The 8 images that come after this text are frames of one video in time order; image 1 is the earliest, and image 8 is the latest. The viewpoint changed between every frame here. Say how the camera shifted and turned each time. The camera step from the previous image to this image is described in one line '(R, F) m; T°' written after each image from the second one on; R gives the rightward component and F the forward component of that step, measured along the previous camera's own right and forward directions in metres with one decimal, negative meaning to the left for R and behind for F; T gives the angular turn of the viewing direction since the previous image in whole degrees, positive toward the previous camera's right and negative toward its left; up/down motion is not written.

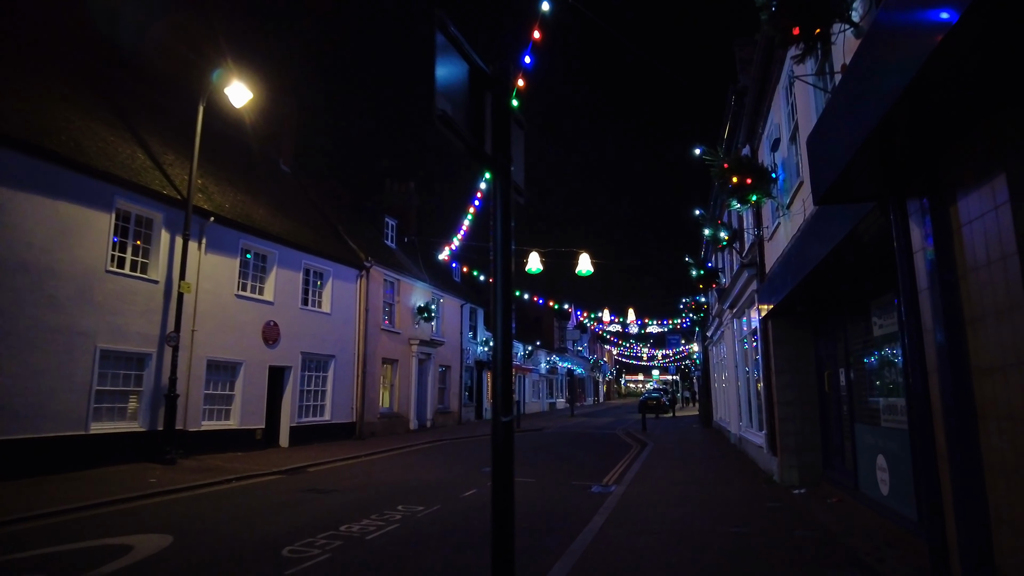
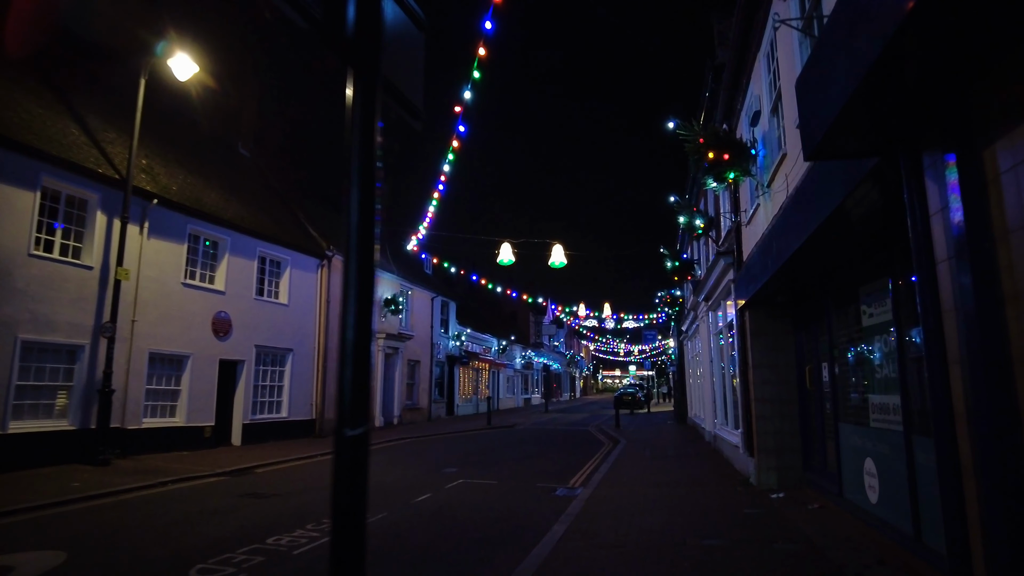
(+0.3, +0.8) m; +2°
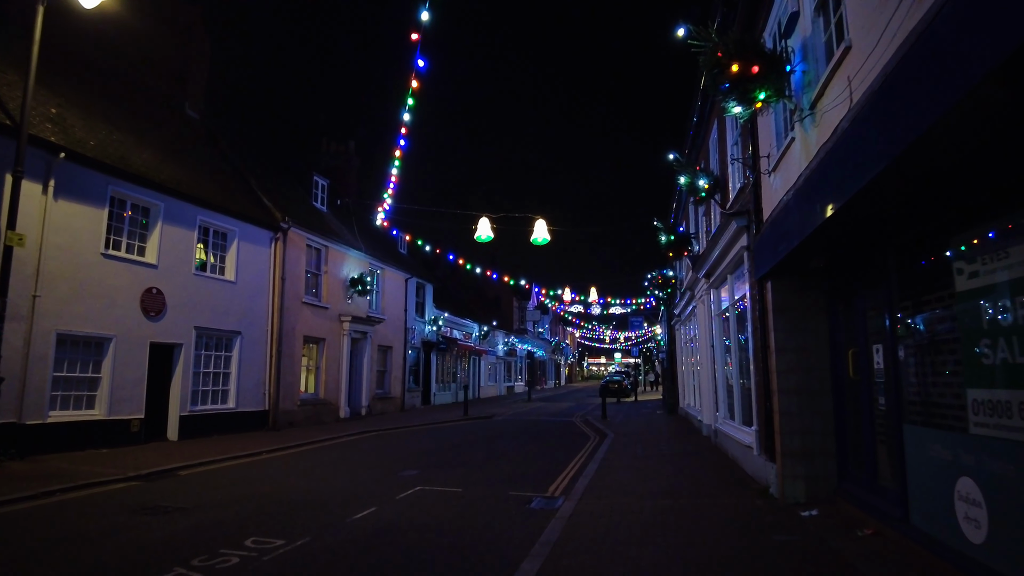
(+0.2, +1.8) m; +1°
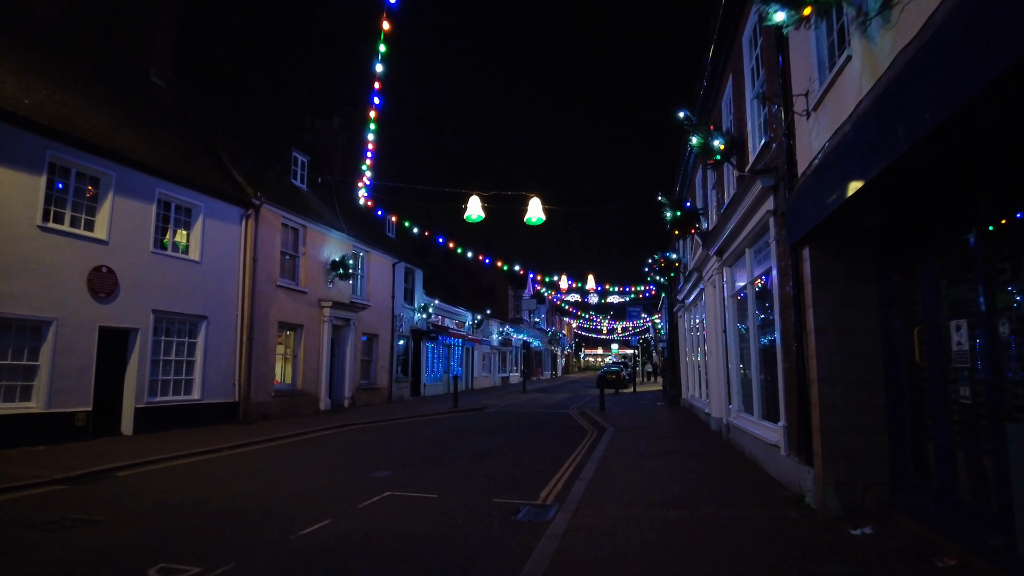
(+0.1, +1.3) m; 0°
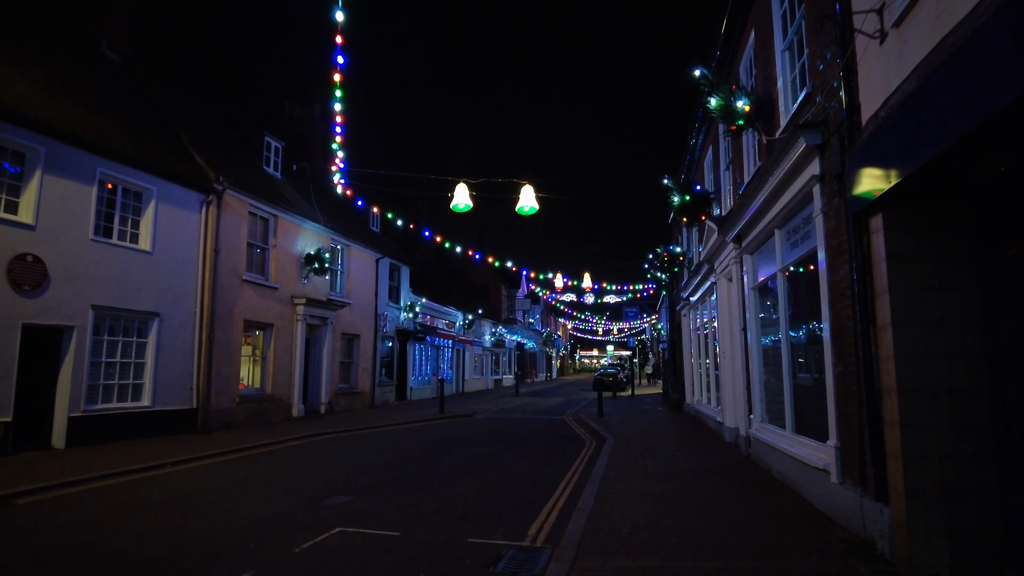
(+0.1, +1.5) m; 0°
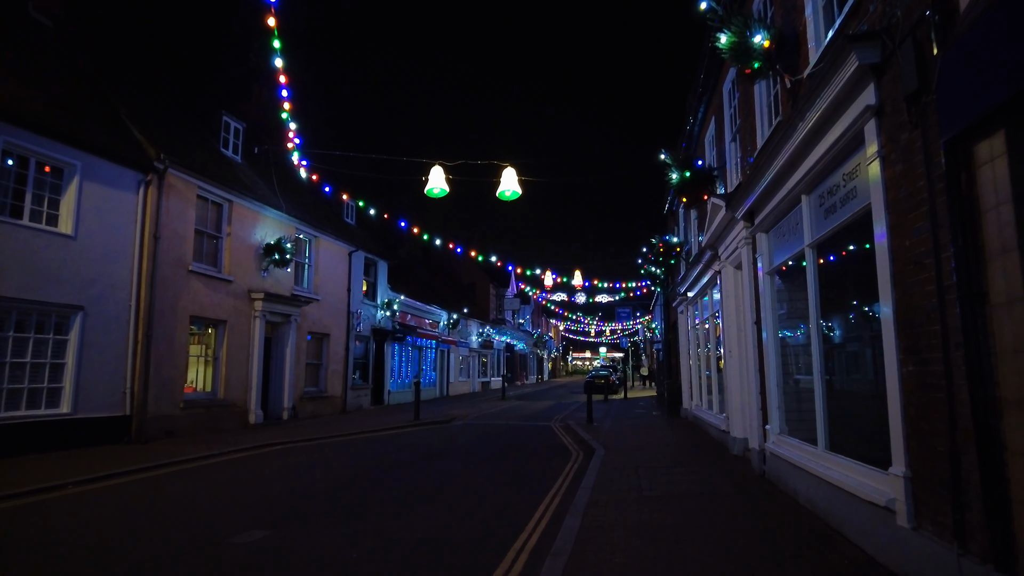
(+0.3, +1.6) m; +1°
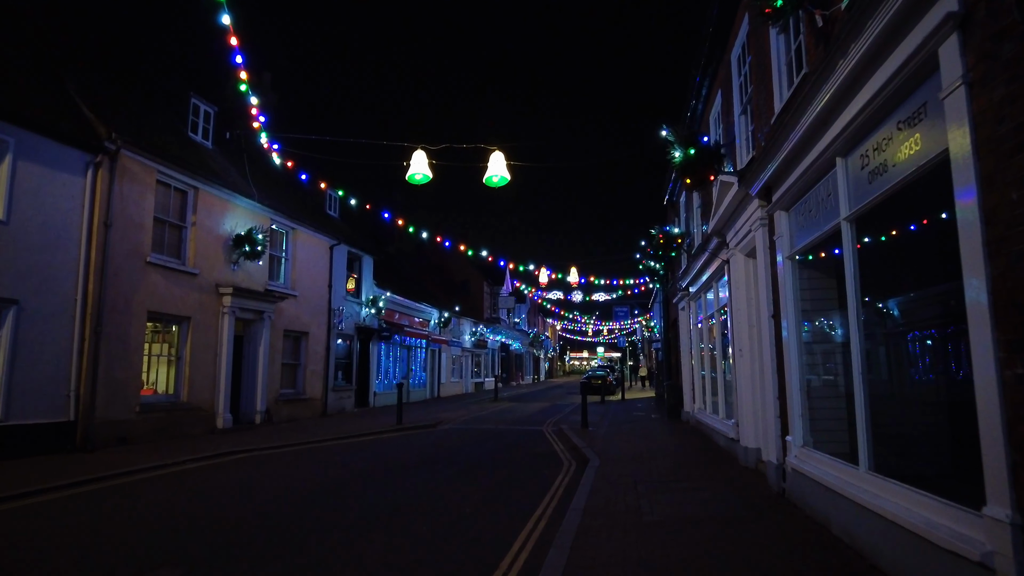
(+0.2, +1.1) m; 0°
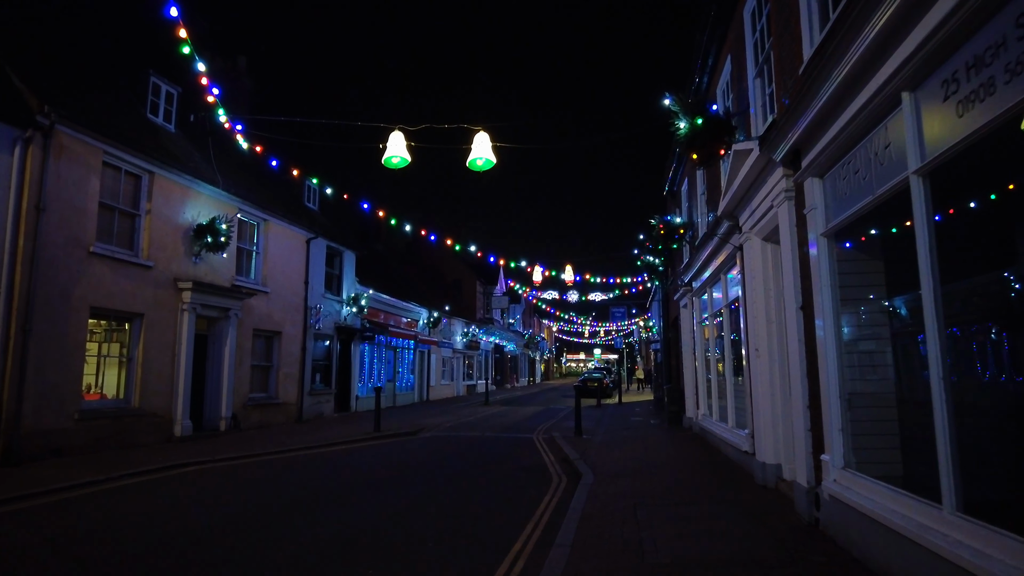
(+0.2, +1.3) m; 0°
